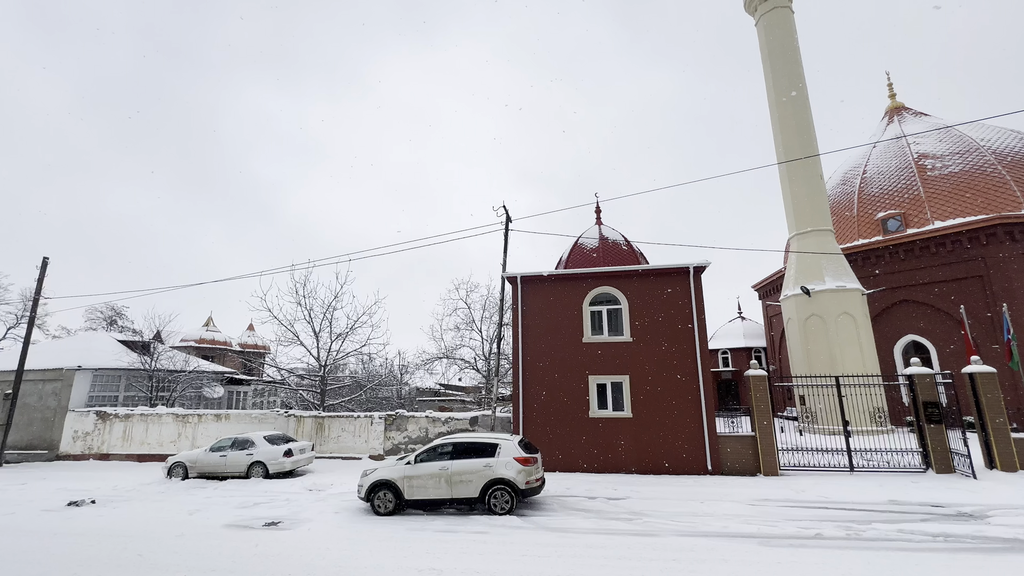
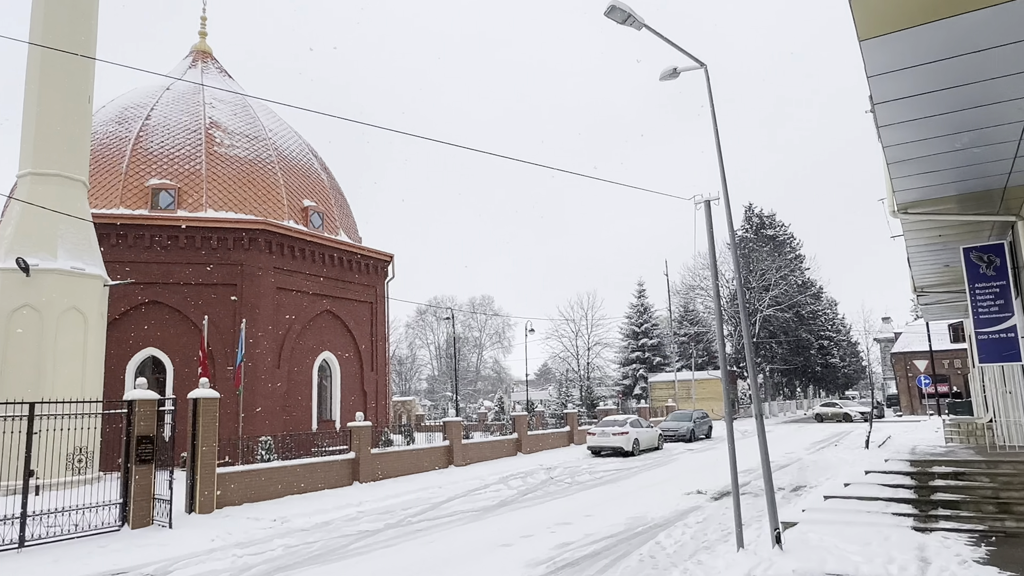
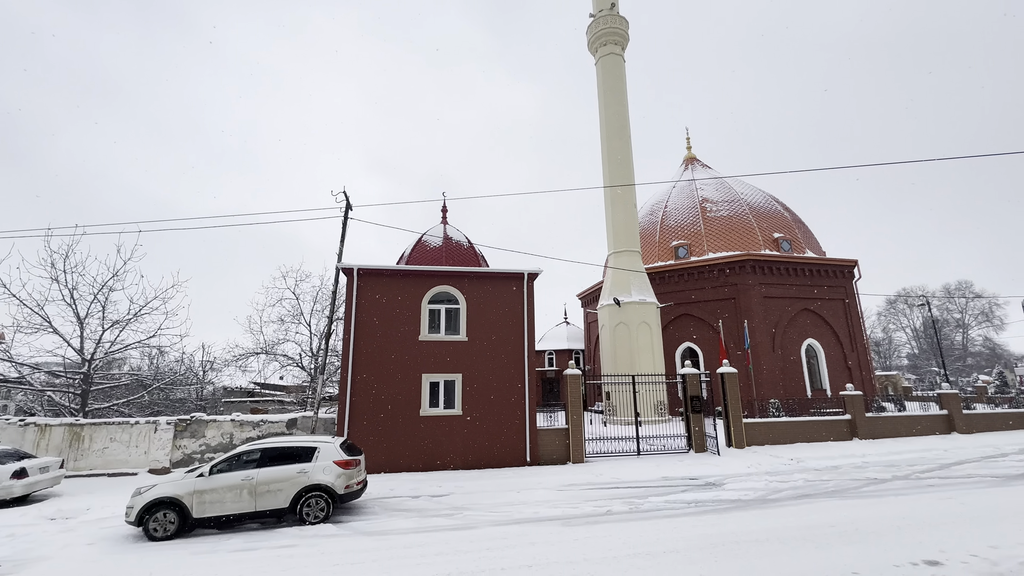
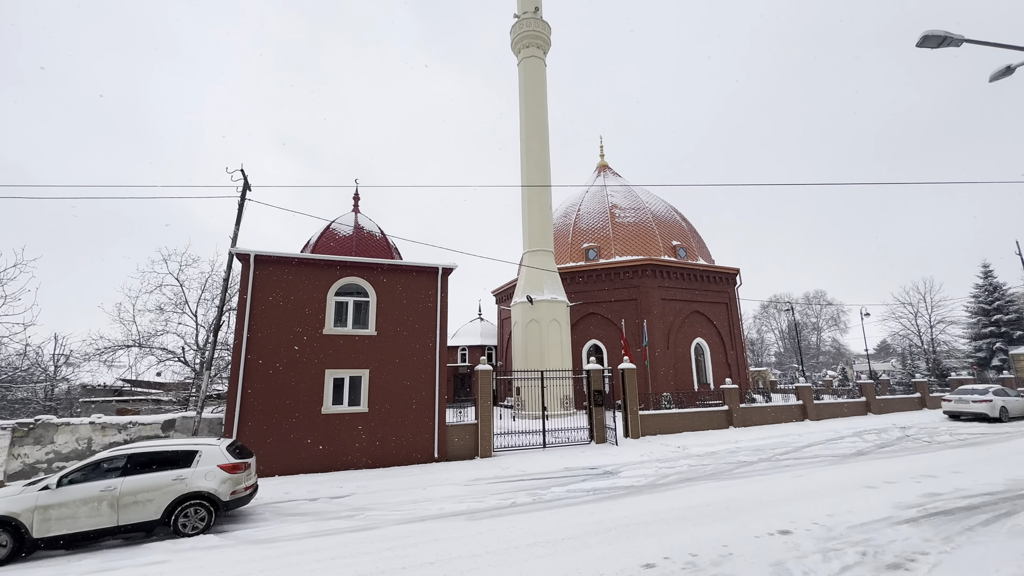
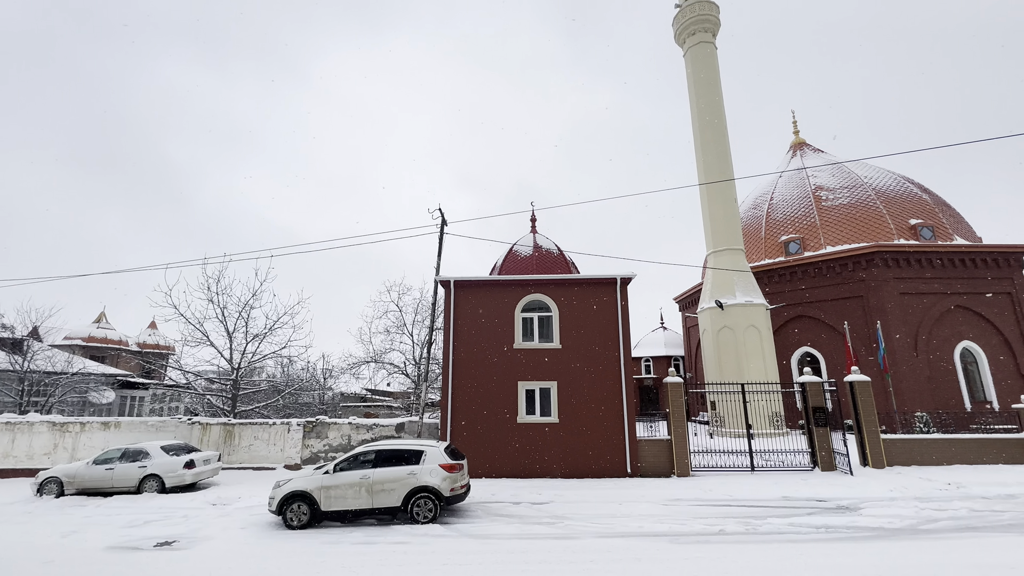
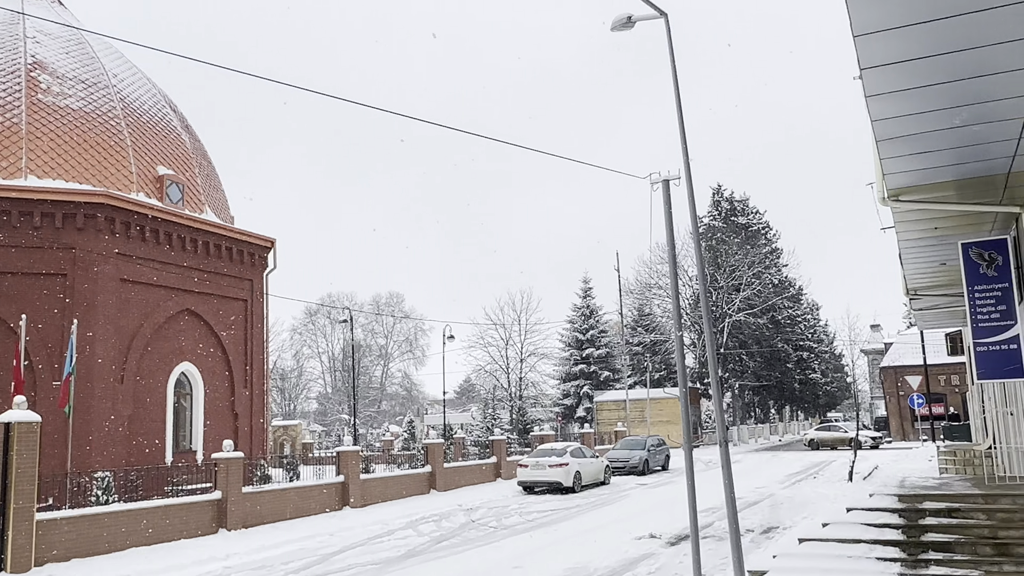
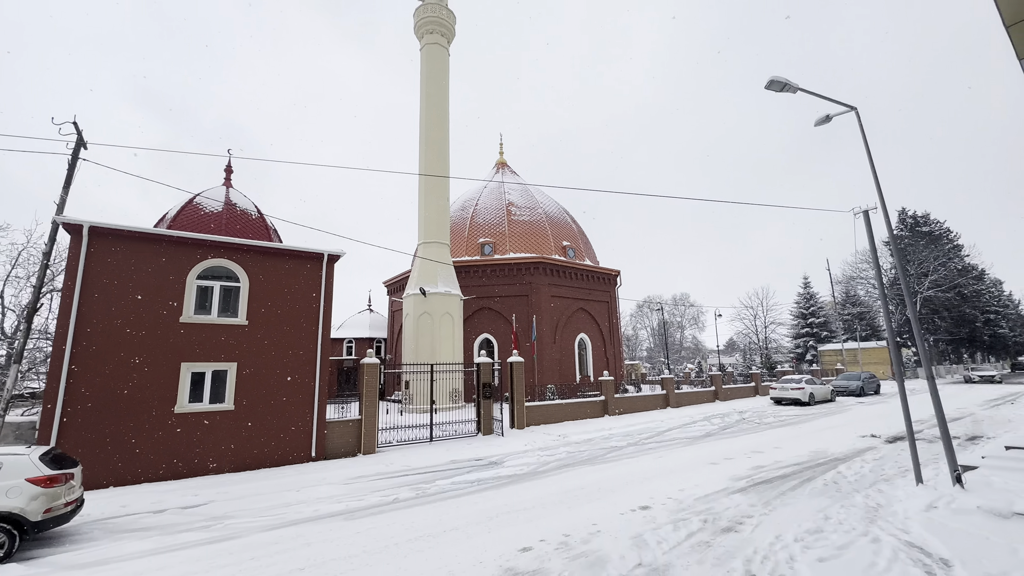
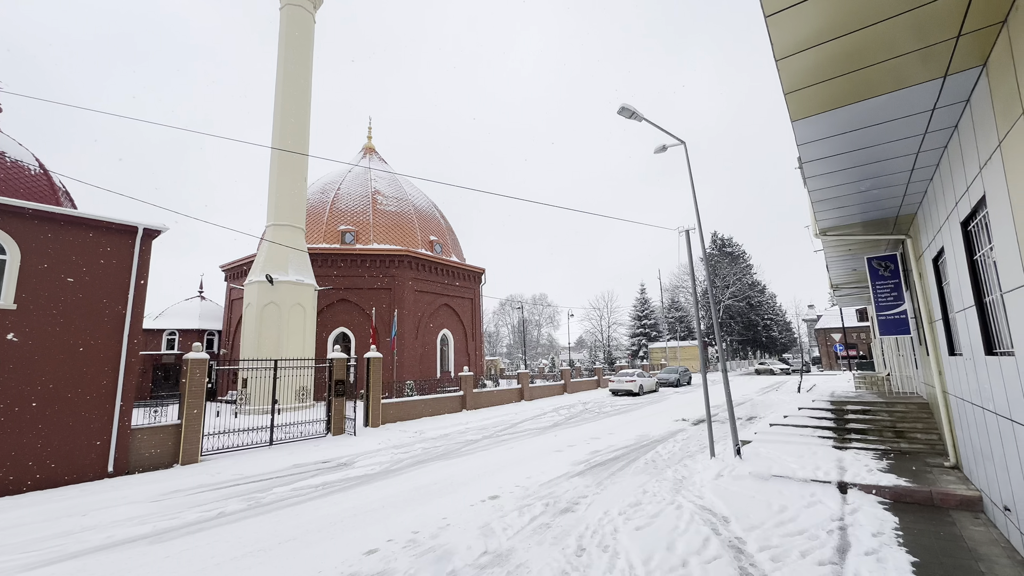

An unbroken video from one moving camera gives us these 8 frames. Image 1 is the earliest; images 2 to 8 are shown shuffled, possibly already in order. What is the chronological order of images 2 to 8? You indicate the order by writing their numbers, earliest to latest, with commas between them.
5, 3, 4, 7, 8, 2, 6
